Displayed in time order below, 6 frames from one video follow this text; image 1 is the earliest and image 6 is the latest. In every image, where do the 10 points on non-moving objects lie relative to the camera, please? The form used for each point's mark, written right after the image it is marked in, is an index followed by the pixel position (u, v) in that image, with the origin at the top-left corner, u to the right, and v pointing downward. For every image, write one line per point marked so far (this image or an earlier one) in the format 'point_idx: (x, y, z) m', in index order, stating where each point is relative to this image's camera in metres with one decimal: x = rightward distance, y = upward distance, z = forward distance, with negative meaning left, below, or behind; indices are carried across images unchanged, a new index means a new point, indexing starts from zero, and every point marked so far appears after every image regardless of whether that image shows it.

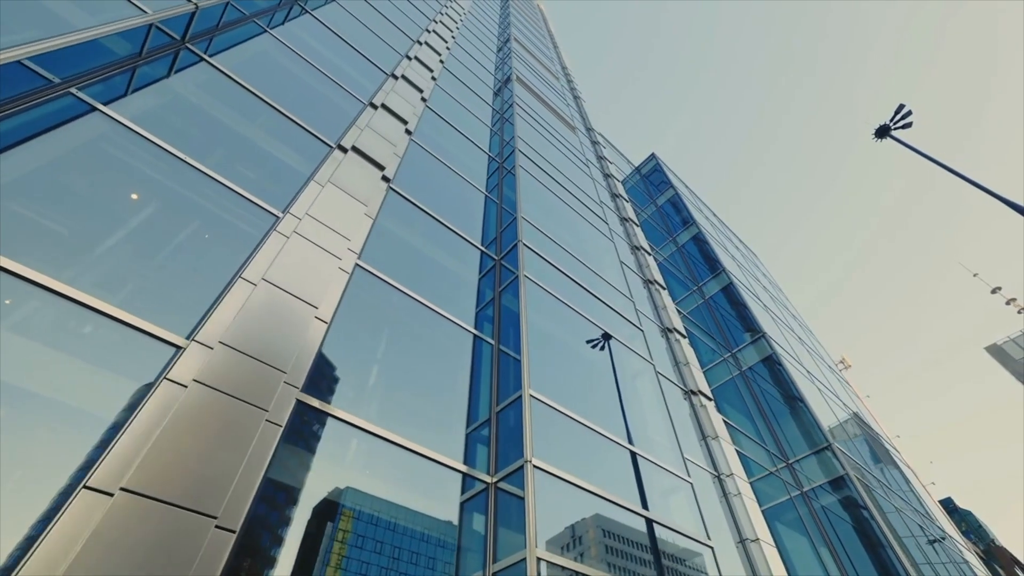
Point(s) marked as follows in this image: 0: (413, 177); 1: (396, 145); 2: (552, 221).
0: (-2.0, +2.3, +10.0) m
1: (-2.4, +2.8, +9.7) m
2: (+1.1, +1.8, +13.5) m
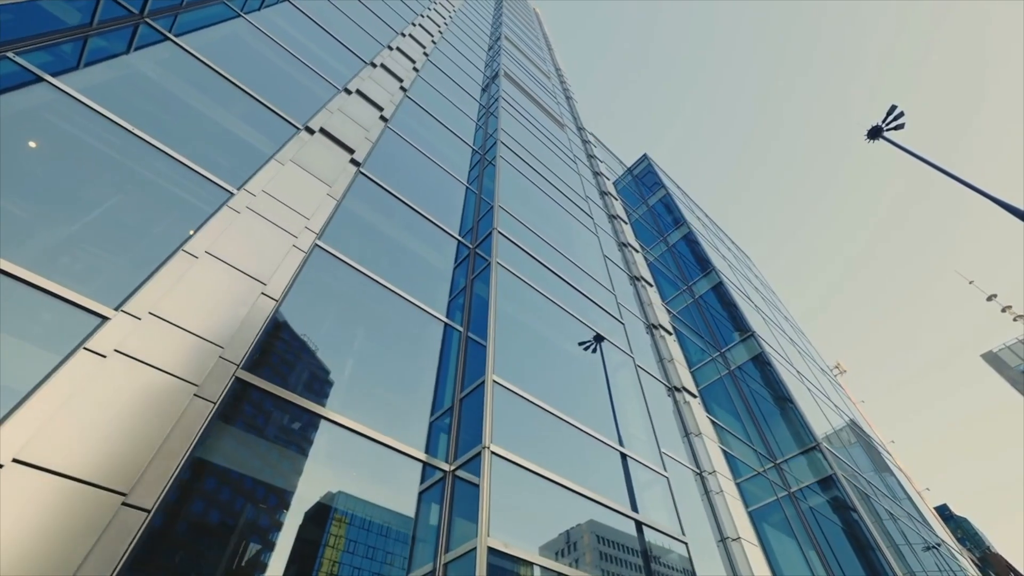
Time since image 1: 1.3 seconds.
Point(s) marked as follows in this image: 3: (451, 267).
0: (-2.5, +2.5, +9.8) m
1: (-2.8, +3.0, +9.5) m
2: (+0.7, +2.0, +13.3) m
3: (-1.2, +0.4, +9.6) m
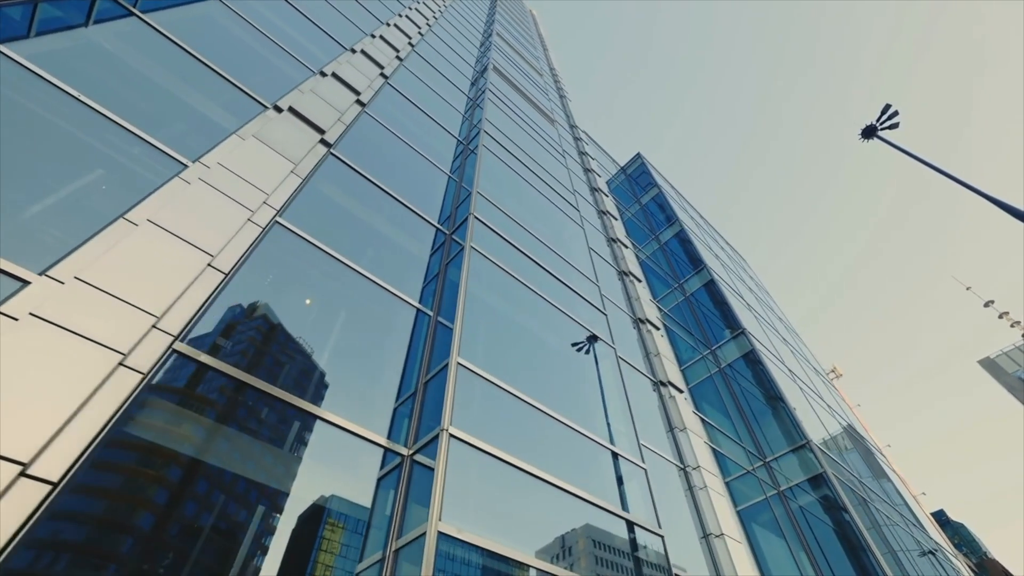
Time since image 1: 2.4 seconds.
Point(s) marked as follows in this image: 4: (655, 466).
0: (-2.8, +2.7, +9.5) m
1: (-3.2, +3.3, +9.3) m
2: (+0.2, +2.1, +13.1) m
3: (-1.6, +0.6, +9.3) m
4: (+2.8, -3.5, +9.7) m
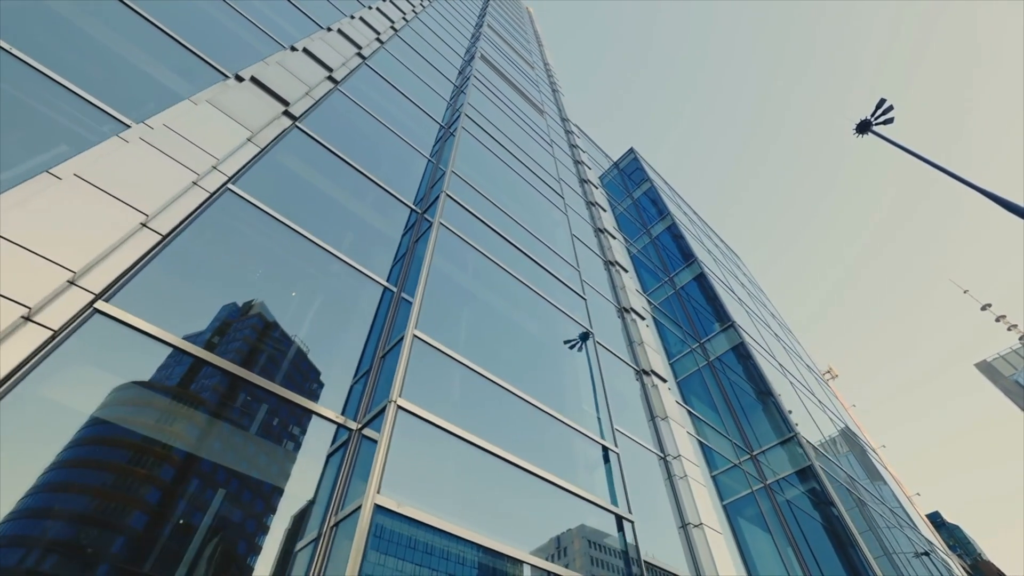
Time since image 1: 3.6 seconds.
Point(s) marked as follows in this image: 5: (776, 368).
0: (-3.3, +3.1, +9.3) m
1: (-3.6, +3.6, +9.0) m
2: (-0.2, +2.5, +12.8) m
3: (-2.0, +1.0, +9.1) m
4: (+2.3, -3.1, +9.4) m
5: (+10.5, -3.2, +19.9) m
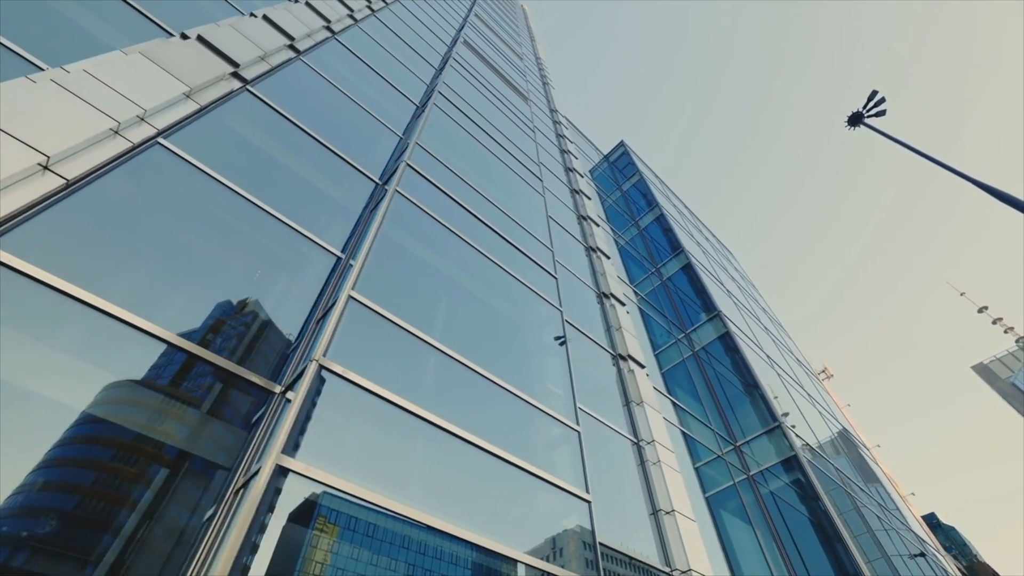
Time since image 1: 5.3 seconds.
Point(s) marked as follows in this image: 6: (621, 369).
0: (-3.9, +3.5, +8.9) m
1: (-4.2, +4.1, +8.7) m
2: (-0.8, +2.9, +12.5) m
3: (-2.6, +1.4, +8.7) m
4: (+1.7, -2.7, +9.0) m
5: (+9.9, -2.9, +19.6) m
6: (+2.5, -1.9, +11.3) m
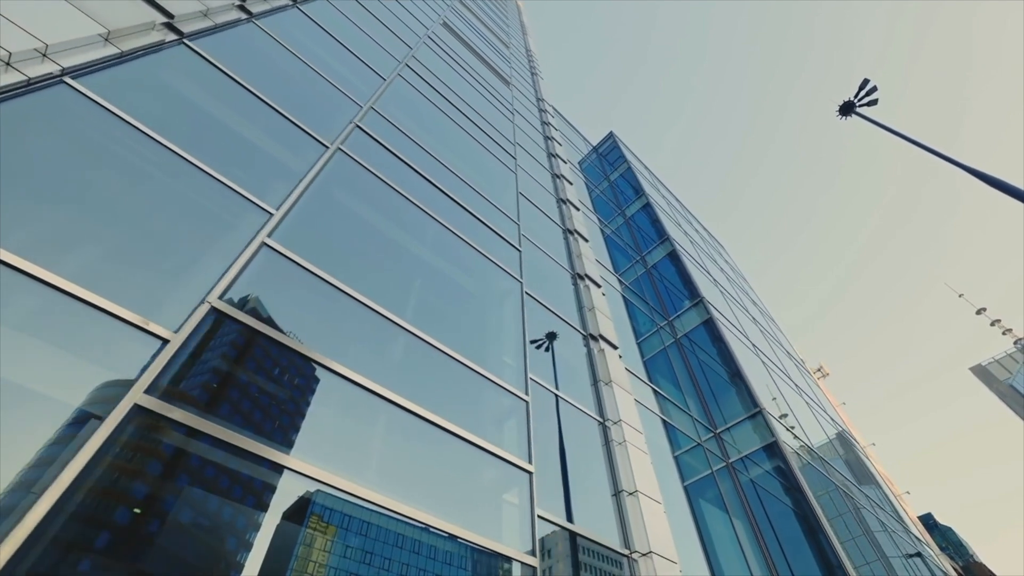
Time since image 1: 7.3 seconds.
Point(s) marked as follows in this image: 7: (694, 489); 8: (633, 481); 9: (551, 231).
0: (-4.6, +4.0, +8.5) m
1: (-4.9, +4.6, +8.3) m
2: (-1.5, +3.3, +12.1) m
3: (-3.3, +1.9, +8.3) m
4: (+1.0, -2.3, +8.6) m
5: (+9.2, -2.4, +19.2) m
6: (+1.8, -1.4, +10.9) m
7: (+4.4, -4.9, +12.3) m
8: (+2.1, -3.2, +8.3) m
9: (+1.1, +1.5, +13.8) m
